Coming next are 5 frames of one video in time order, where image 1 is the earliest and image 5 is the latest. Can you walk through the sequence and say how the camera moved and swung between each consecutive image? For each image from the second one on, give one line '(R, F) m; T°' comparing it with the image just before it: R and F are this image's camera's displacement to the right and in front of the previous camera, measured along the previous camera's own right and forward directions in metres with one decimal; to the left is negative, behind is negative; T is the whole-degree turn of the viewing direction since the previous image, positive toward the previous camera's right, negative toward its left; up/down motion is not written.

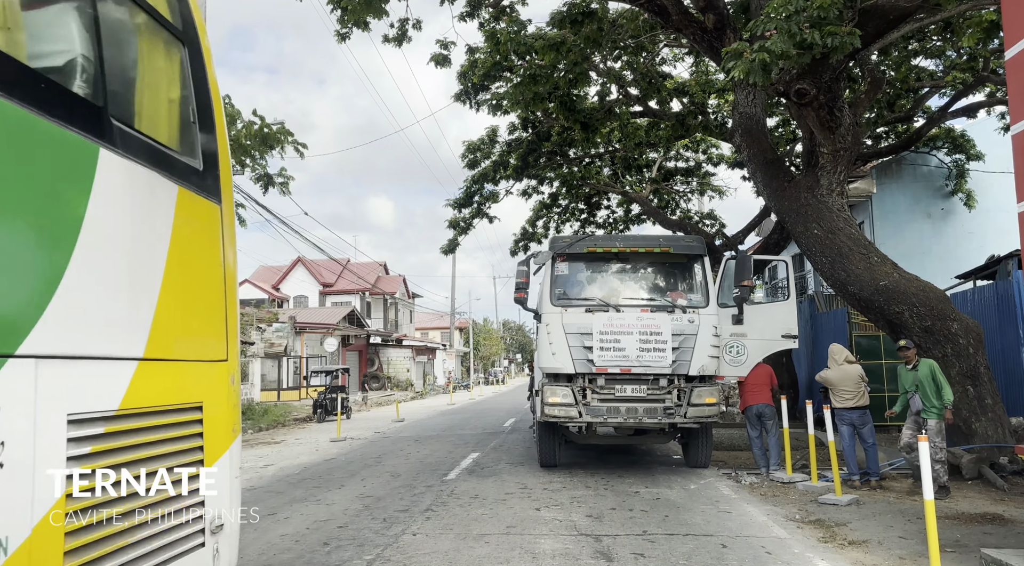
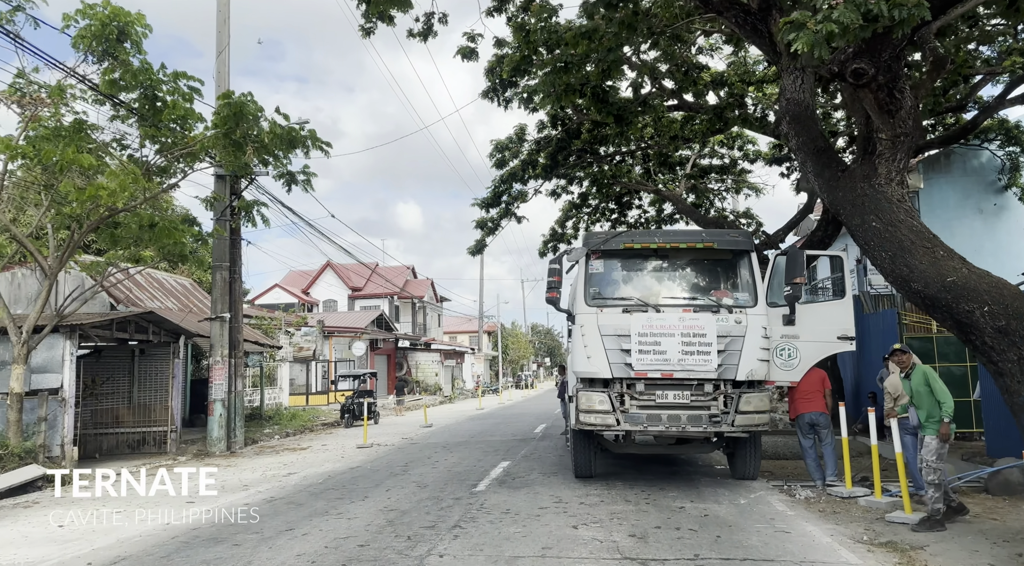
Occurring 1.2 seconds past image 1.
(-0.1, +0.5) m; -2°
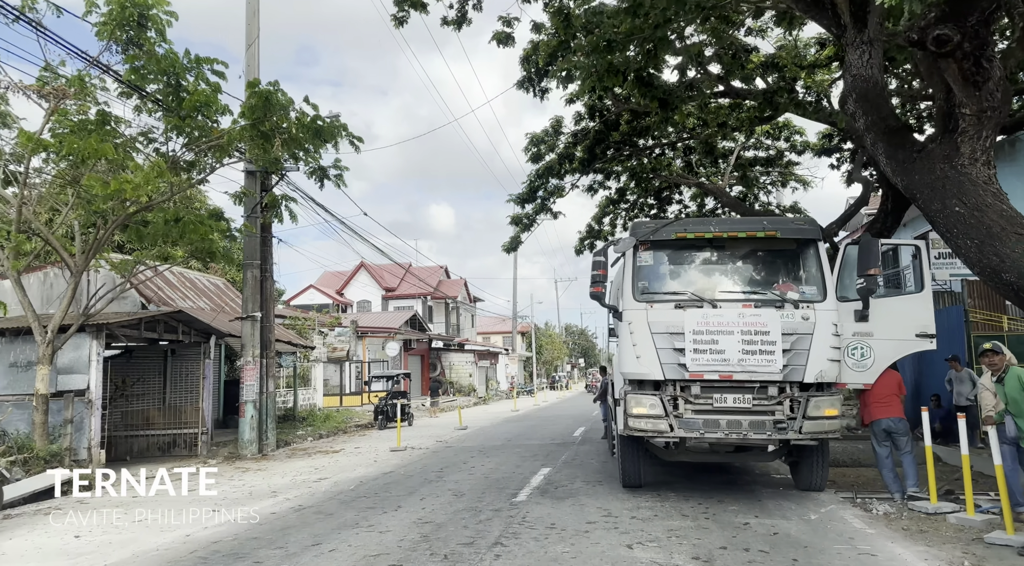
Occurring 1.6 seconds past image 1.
(-0.1, +0.6) m; -3°
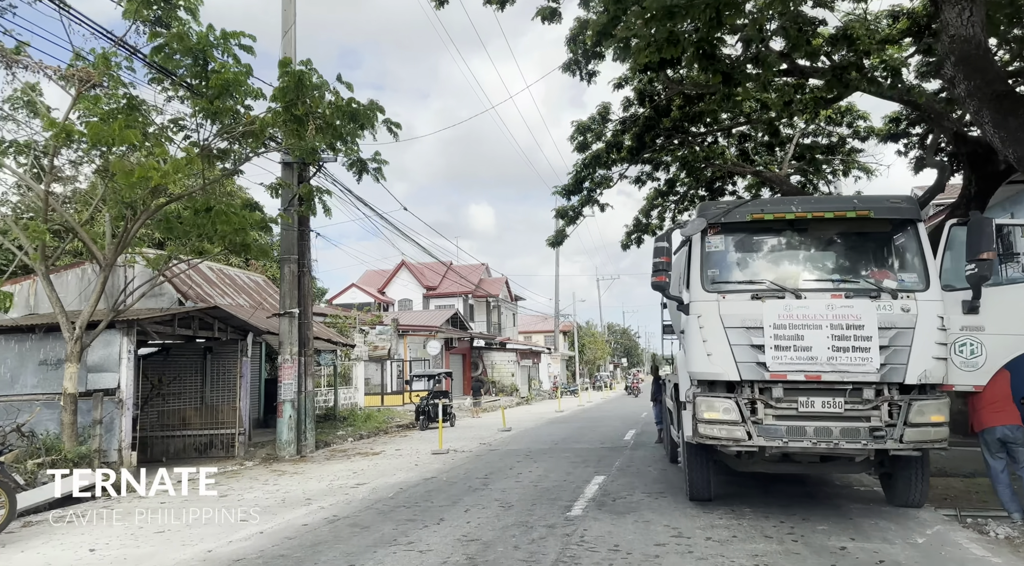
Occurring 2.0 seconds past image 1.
(-0.1, +0.8) m; -3°
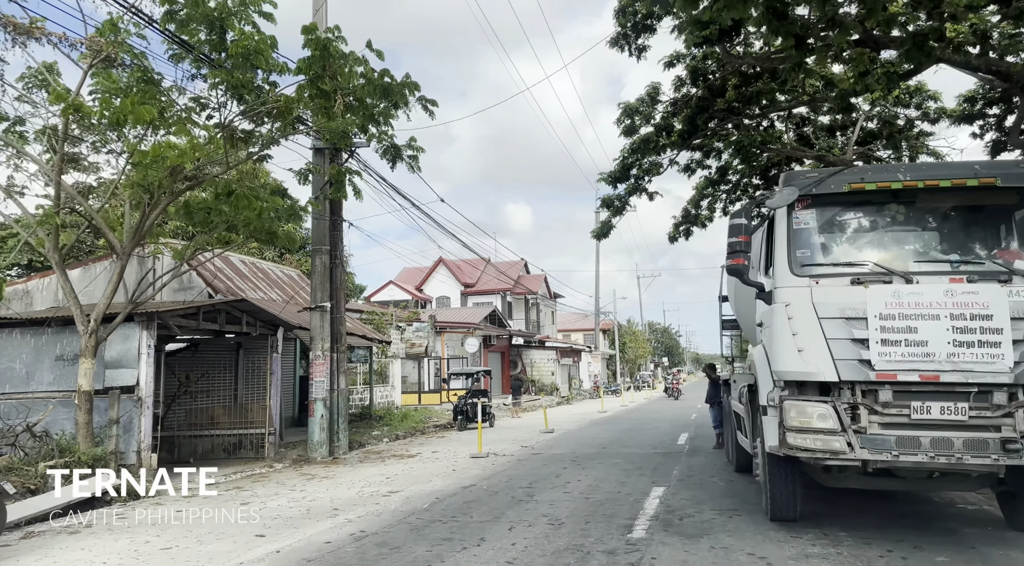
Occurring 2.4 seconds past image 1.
(-0.1, +0.9) m; -3°
